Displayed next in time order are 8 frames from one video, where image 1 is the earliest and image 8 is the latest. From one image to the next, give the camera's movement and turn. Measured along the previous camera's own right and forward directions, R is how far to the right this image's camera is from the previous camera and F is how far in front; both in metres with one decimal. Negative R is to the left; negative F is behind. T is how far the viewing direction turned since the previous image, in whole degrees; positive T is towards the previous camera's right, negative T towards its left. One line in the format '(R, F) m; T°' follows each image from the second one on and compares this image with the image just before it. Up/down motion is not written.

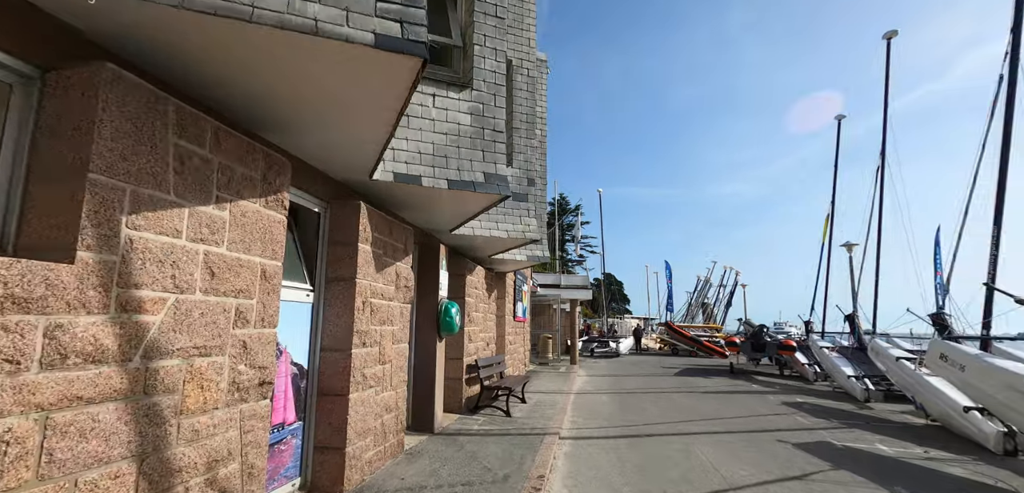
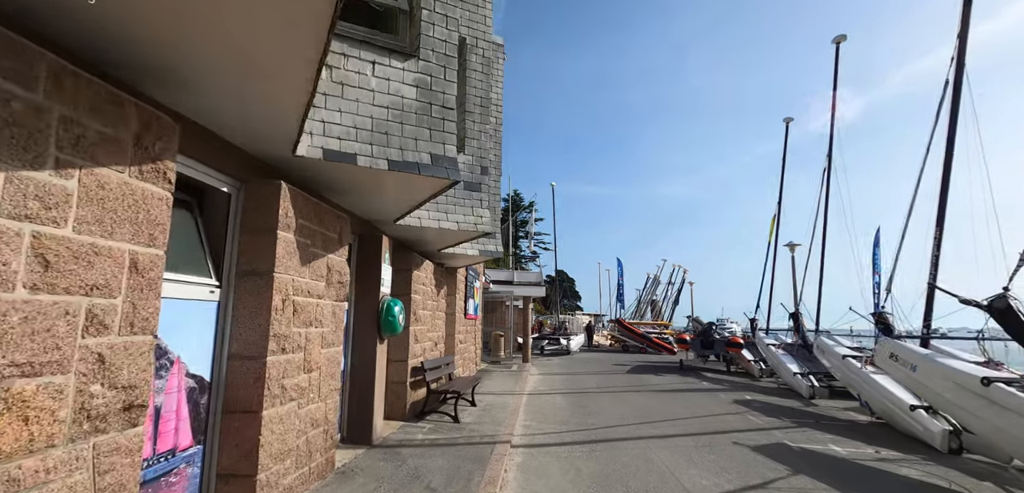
(0.0, +0.6) m; +6°
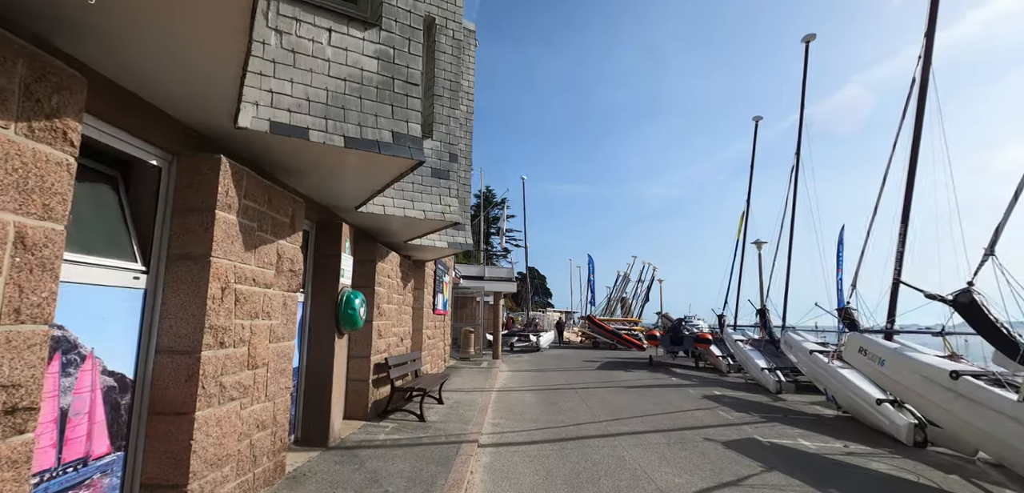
(0.0, +0.3) m; +3°
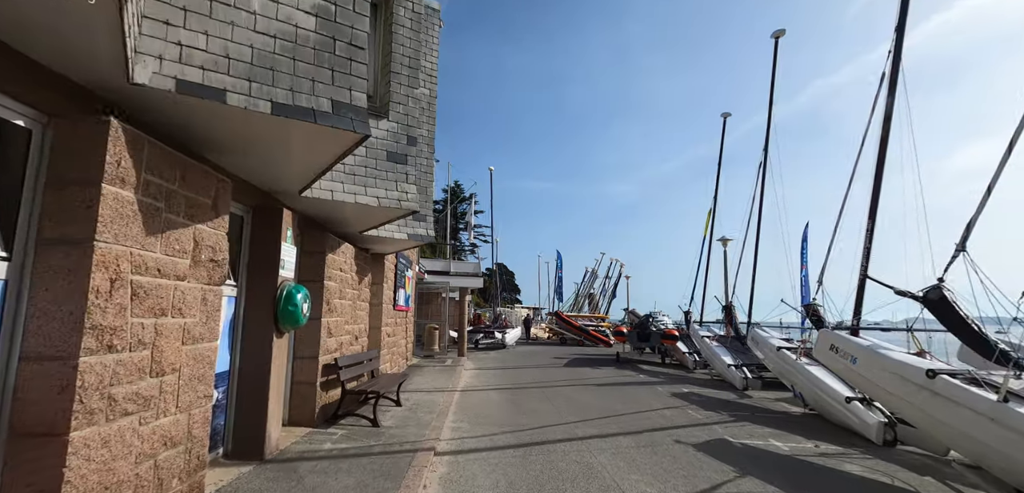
(+0.1, +0.5) m; +4°
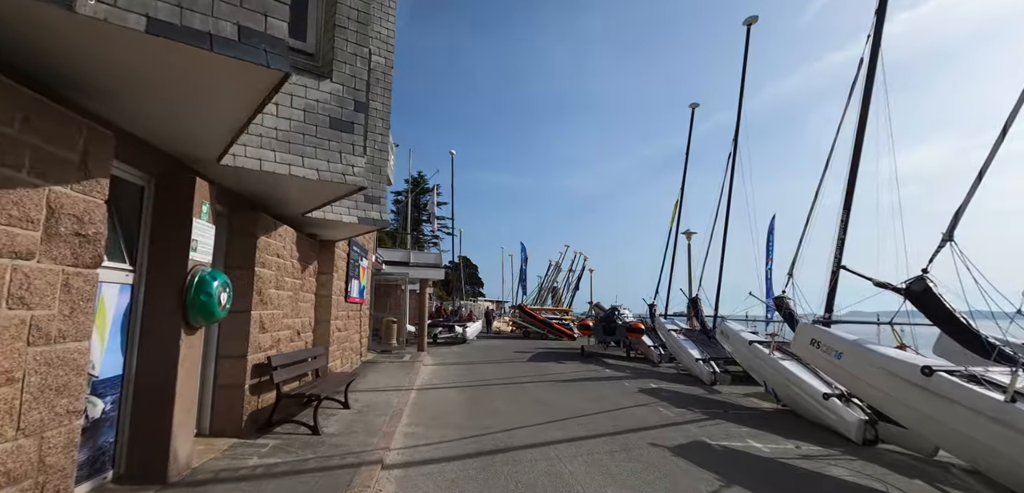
(0.0, +0.8) m; +4°
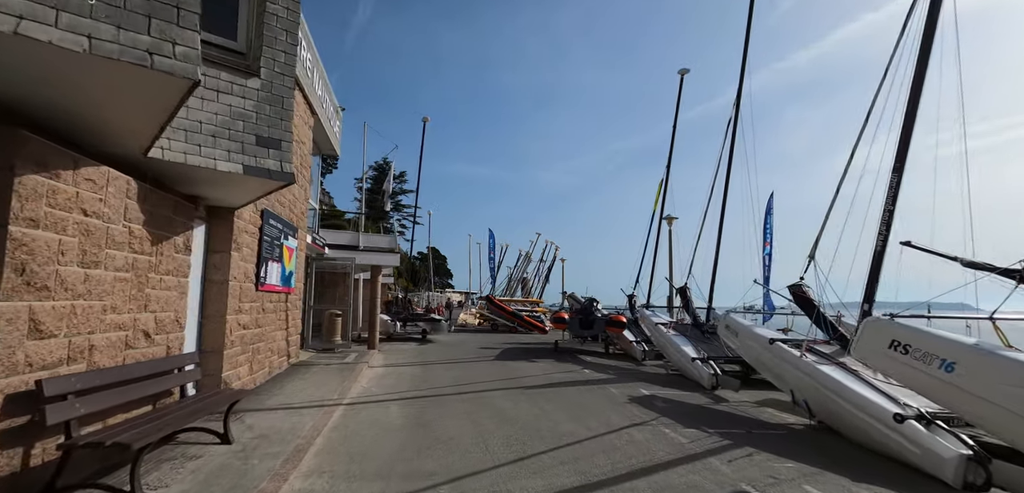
(+0.2, +2.4) m; +4°
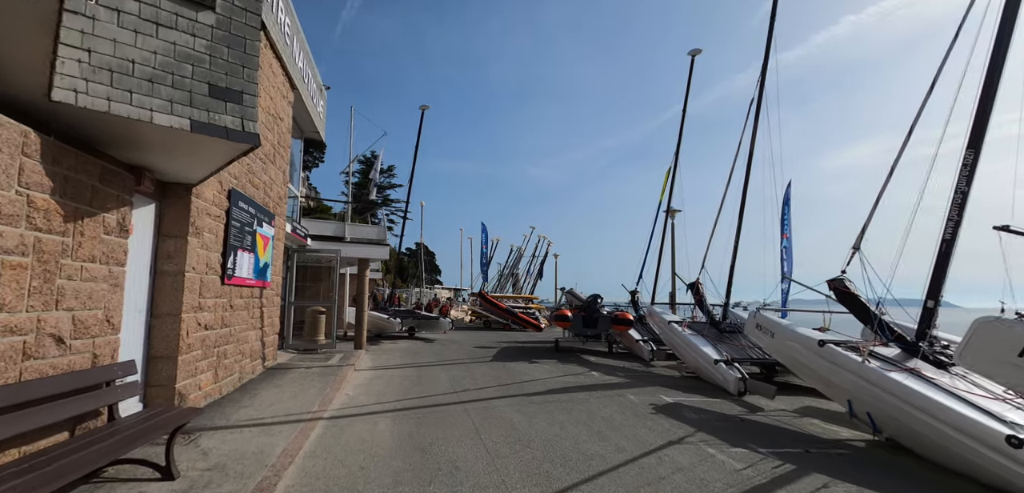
(-0.3, +1.2) m; +1°
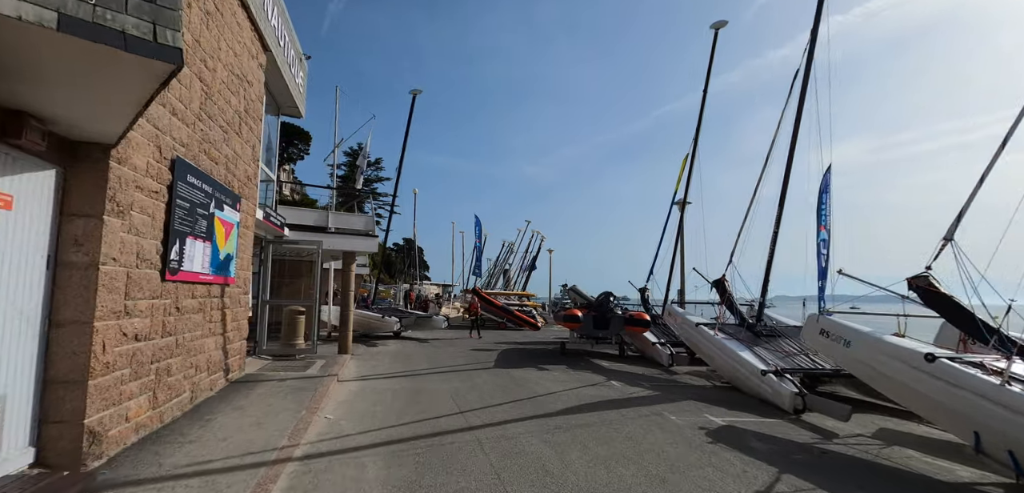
(-0.5, +1.6) m; +1°
